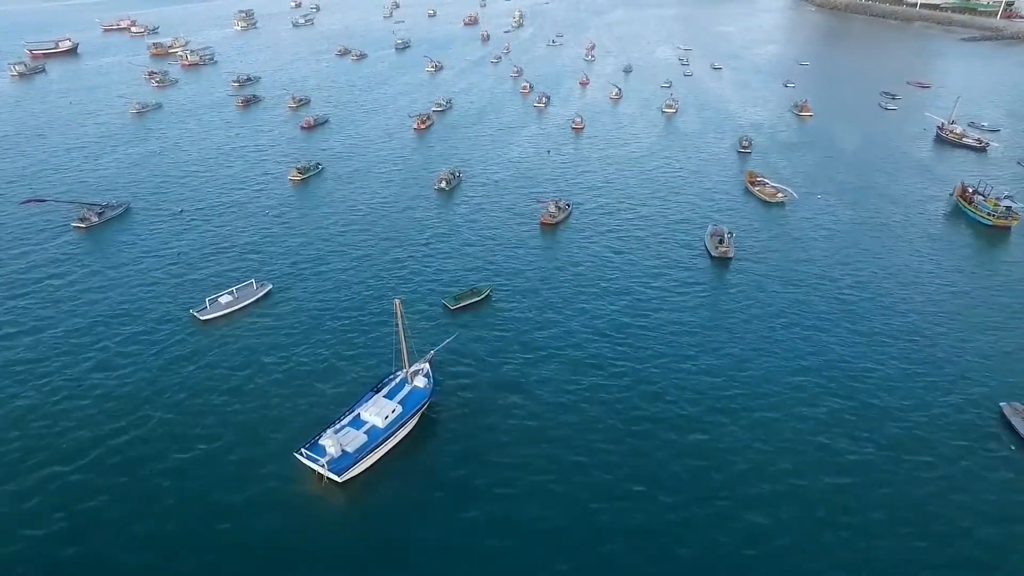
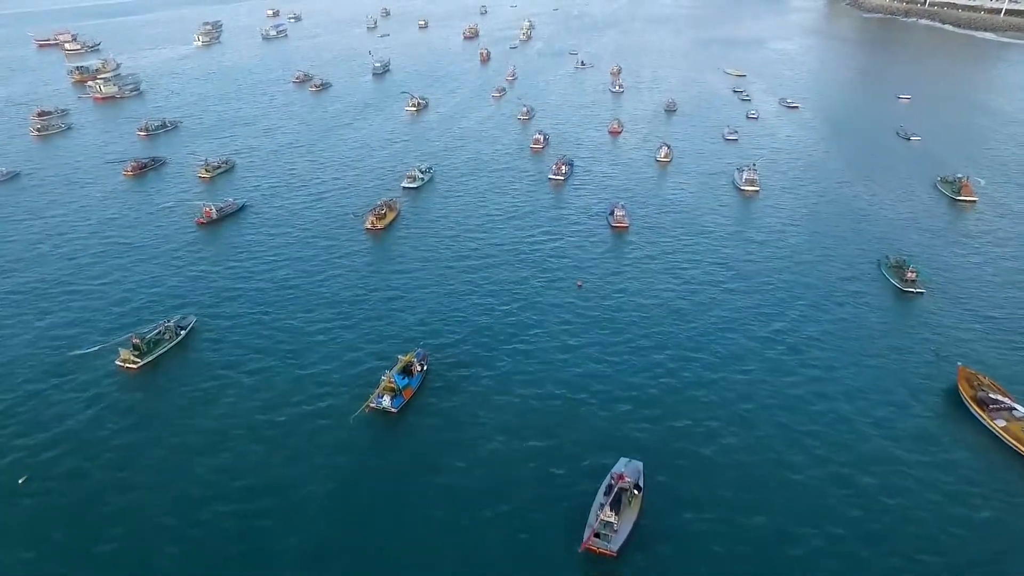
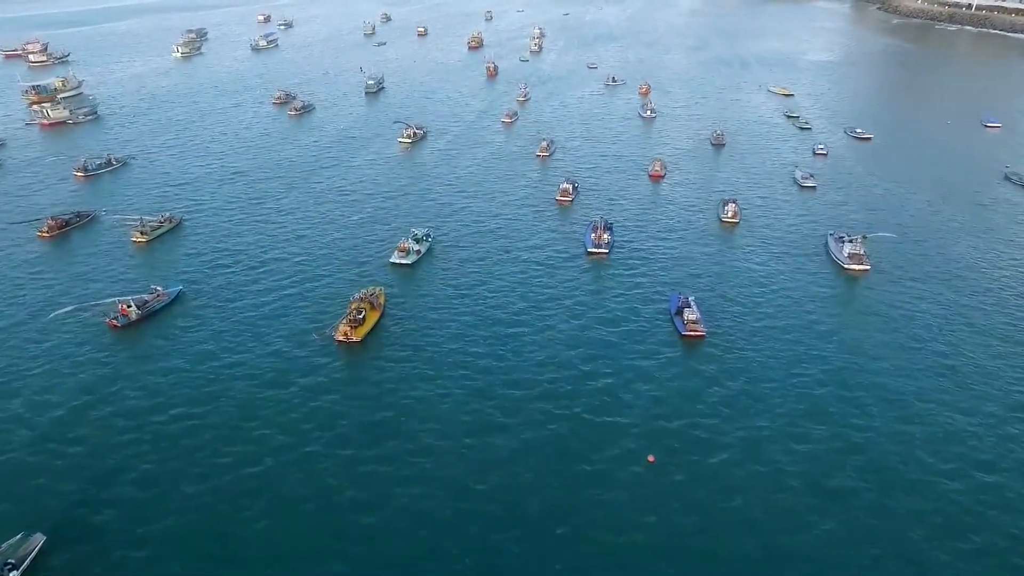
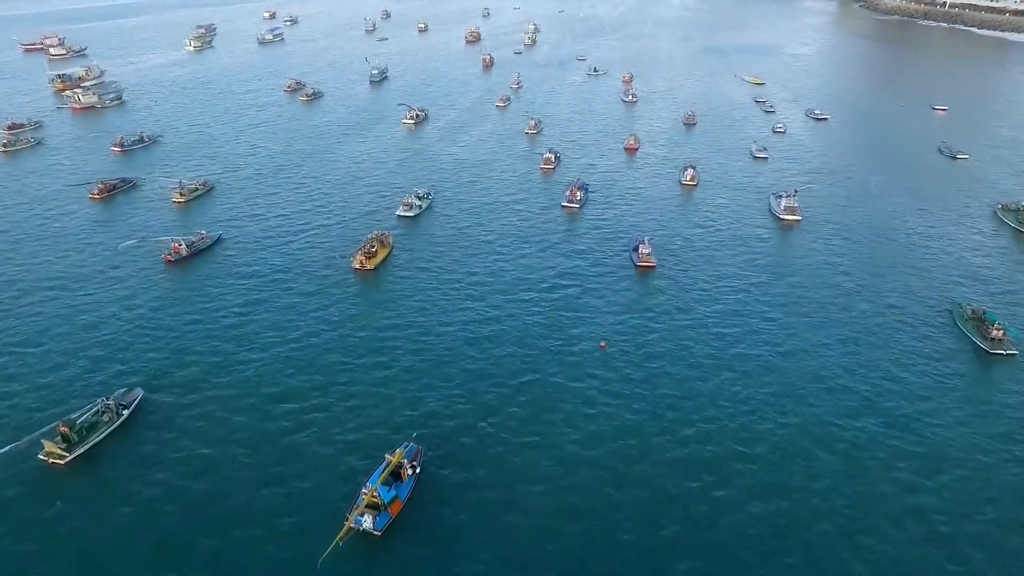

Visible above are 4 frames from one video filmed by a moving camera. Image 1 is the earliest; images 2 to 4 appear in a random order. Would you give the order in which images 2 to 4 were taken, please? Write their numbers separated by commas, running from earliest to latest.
2, 4, 3
